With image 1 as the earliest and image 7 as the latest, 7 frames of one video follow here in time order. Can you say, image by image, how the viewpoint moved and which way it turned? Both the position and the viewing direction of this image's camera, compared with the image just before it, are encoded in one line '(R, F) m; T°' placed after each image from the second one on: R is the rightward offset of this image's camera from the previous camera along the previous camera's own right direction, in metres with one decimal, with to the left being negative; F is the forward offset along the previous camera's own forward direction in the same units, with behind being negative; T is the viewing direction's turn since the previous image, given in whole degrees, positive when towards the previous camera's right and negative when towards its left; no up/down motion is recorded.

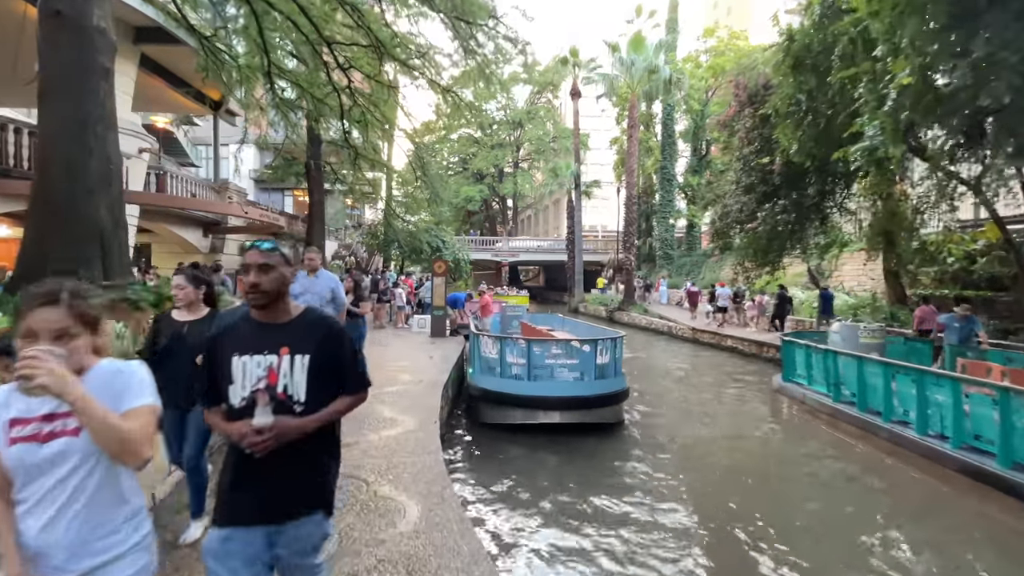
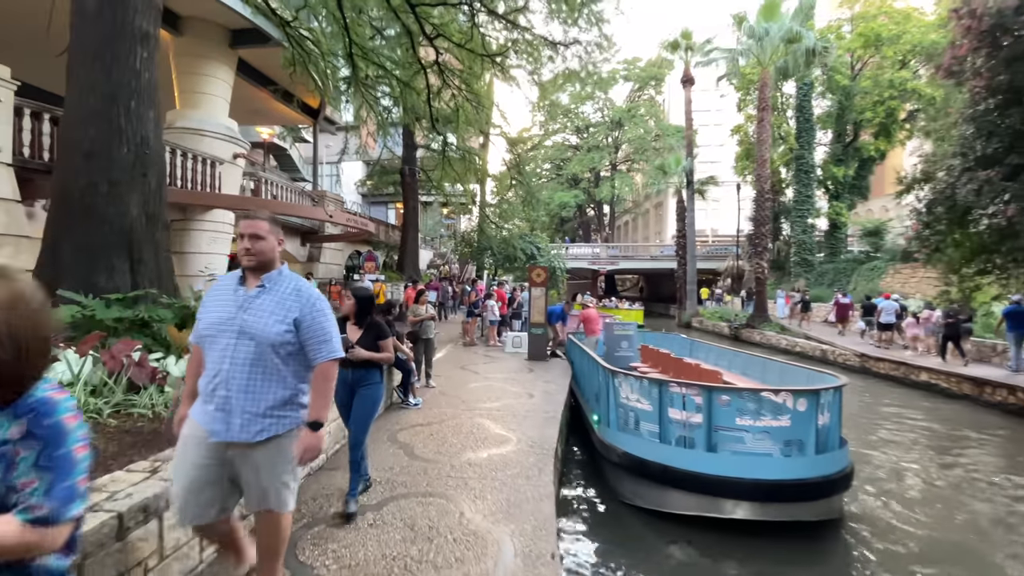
(-0.6, +2.5) m; -11°
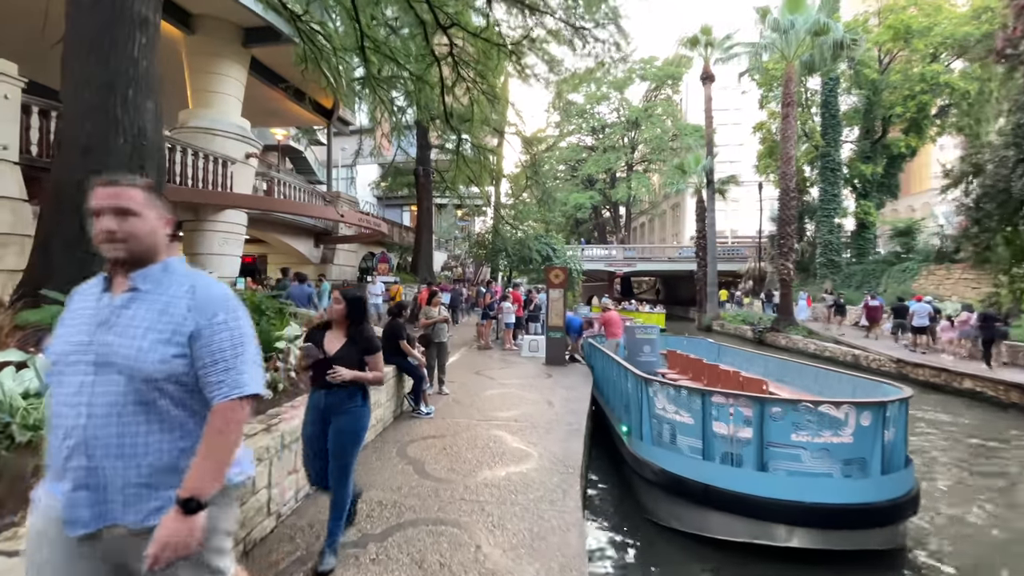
(-0.1, +0.5) m; -2°
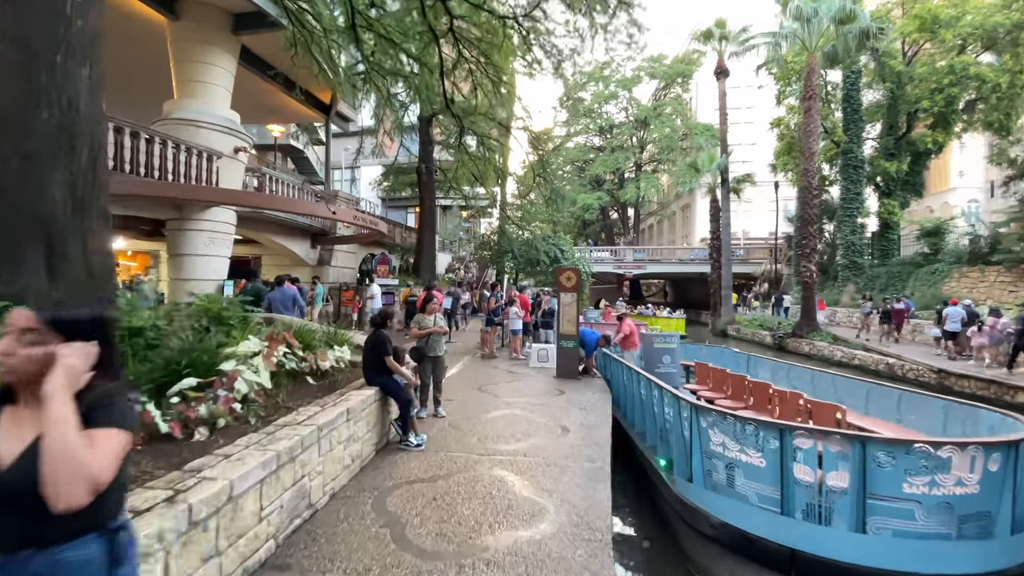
(0.0, +1.1) m; -1°
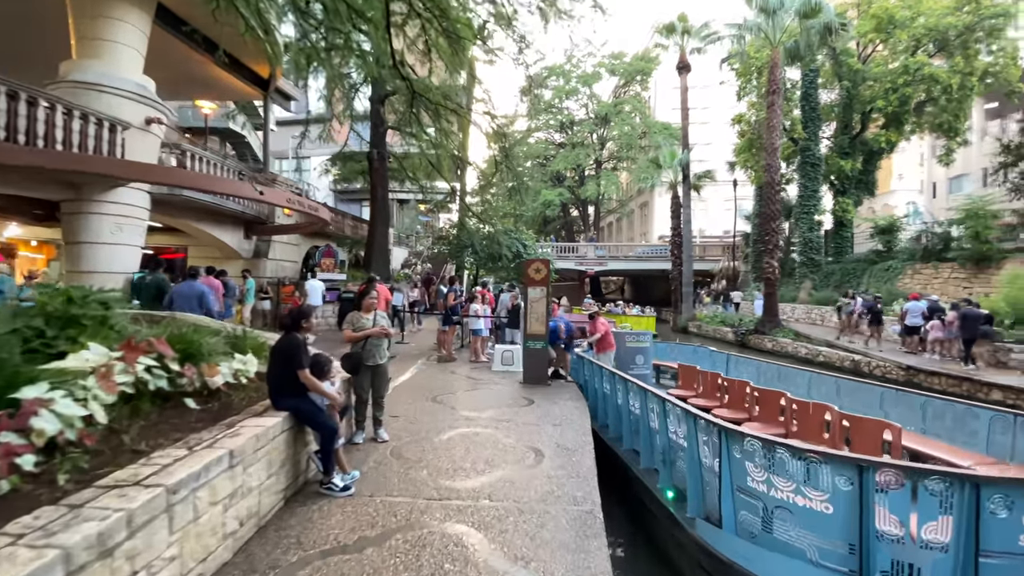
(0.0, +1.2) m; +5°
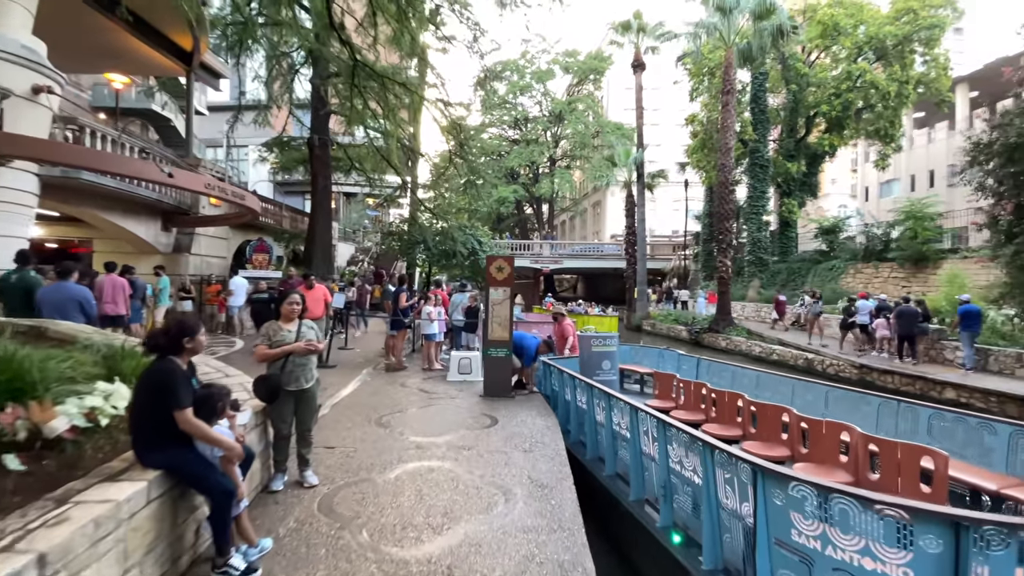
(-0.1, +0.9) m; +6°
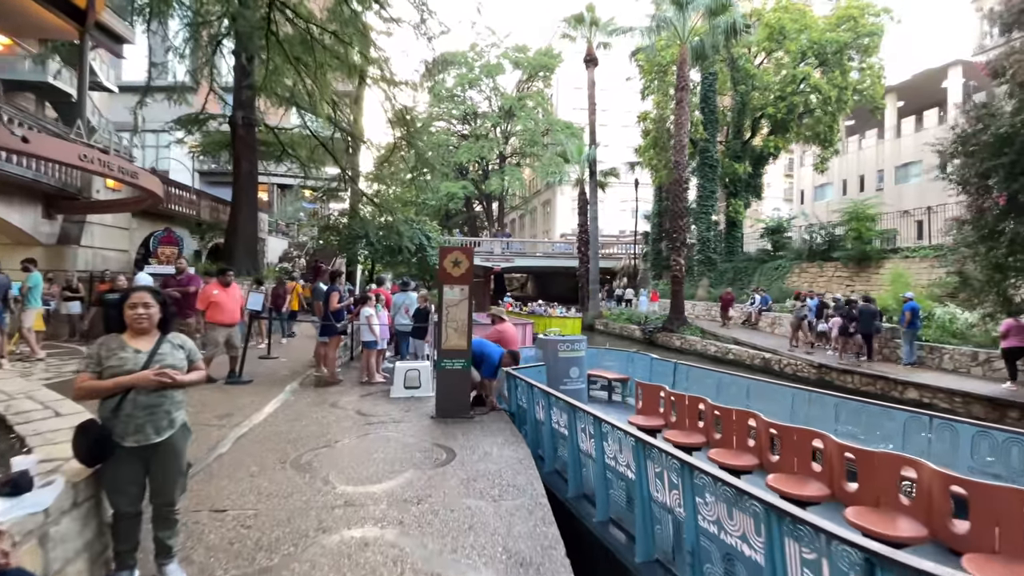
(-0.1, +1.2) m; +6°
